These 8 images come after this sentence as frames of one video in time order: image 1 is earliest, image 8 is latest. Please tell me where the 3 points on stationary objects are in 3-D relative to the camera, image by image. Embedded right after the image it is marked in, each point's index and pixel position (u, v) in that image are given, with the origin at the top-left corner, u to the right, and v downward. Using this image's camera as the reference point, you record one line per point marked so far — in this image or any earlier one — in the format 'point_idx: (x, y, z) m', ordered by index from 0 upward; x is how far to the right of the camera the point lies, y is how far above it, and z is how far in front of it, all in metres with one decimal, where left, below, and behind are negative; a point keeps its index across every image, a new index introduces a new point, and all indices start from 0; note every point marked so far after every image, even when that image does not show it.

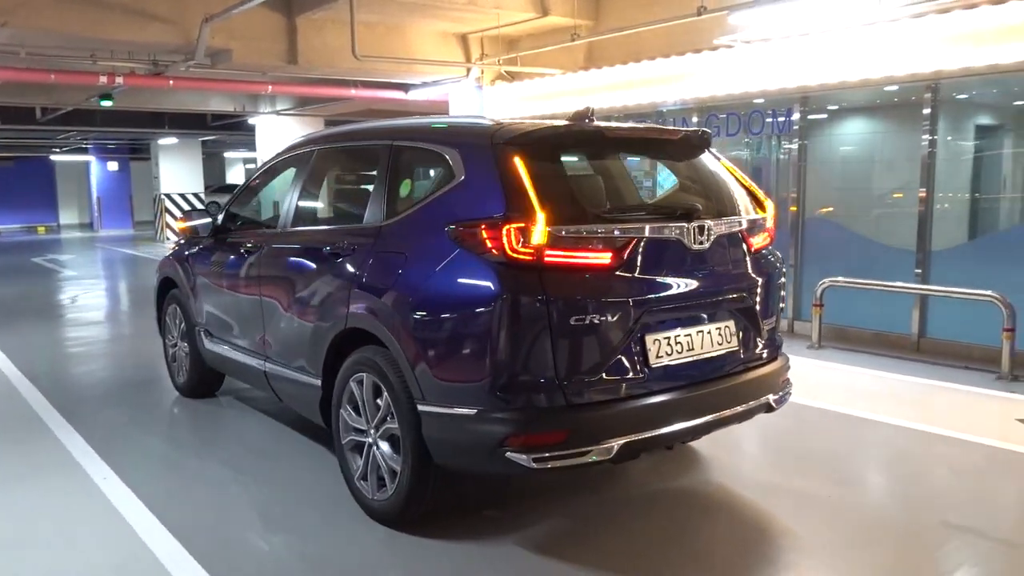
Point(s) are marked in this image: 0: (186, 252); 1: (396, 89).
0: (-2.3, +0.3, +5.7) m
1: (-1.6, +2.9, +11.8) m
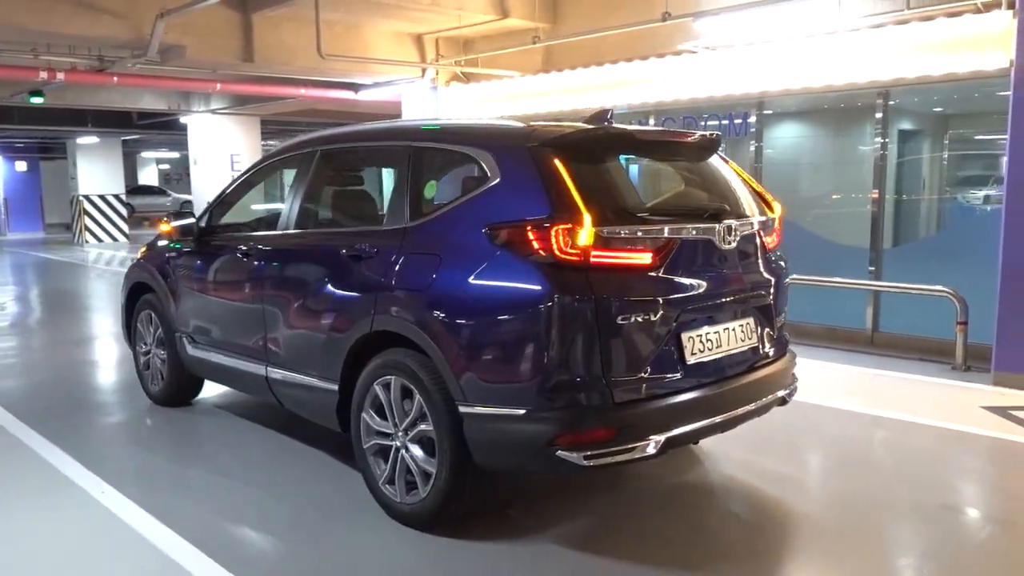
0: (-2.3, +0.2, +5.5) m
1: (-2.3, +2.8, +11.6) m
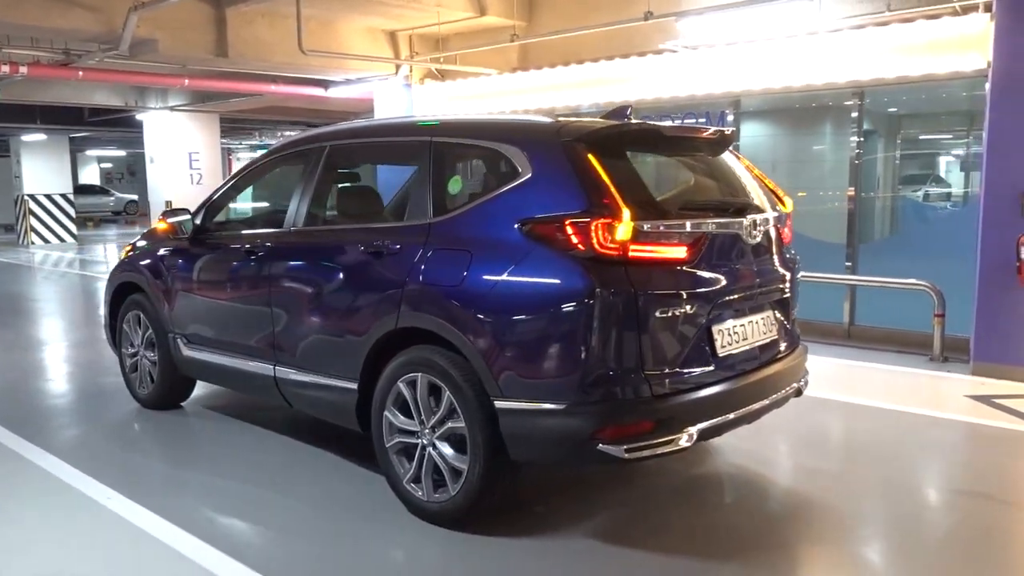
0: (-2.3, +0.2, +5.3) m
1: (-2.7, +2.8, +11.4) m
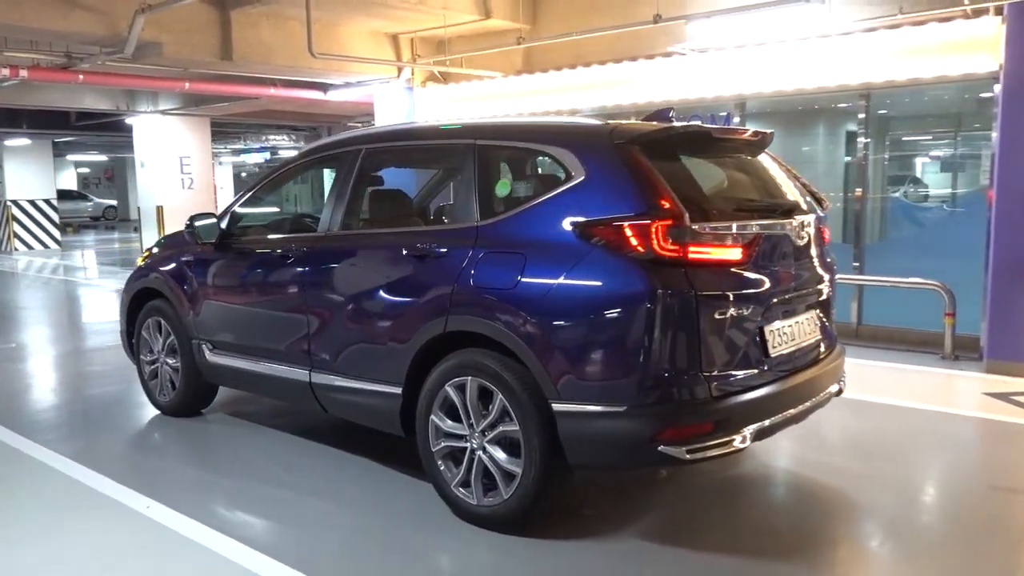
0: (-2.2, +0.2, +5.3) m
1: (-2.7, +2.8, +11.4) m
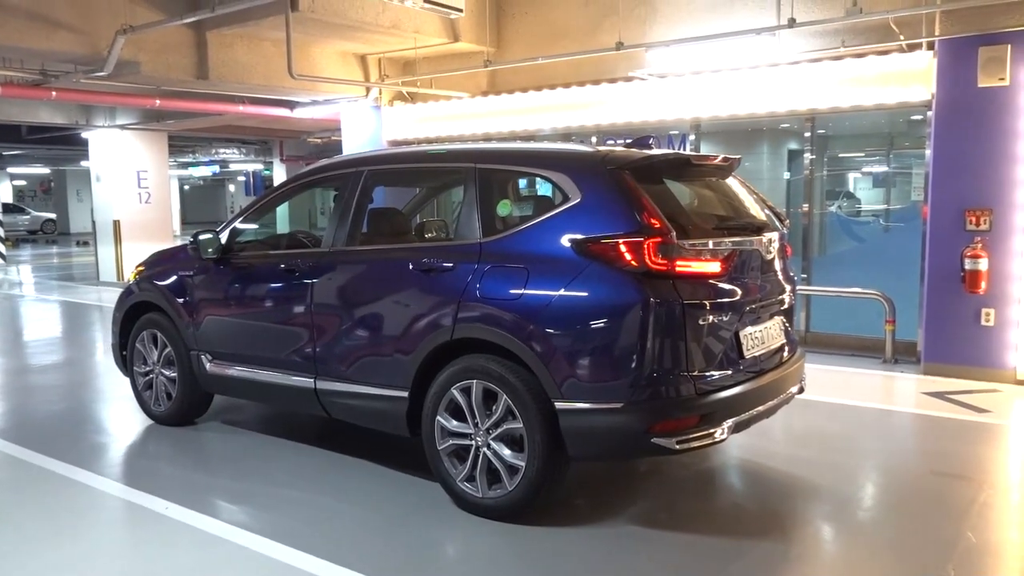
0: (-2.3, +0.1, +5.5) m
1: (-3.3, +2.6, +11.6) m
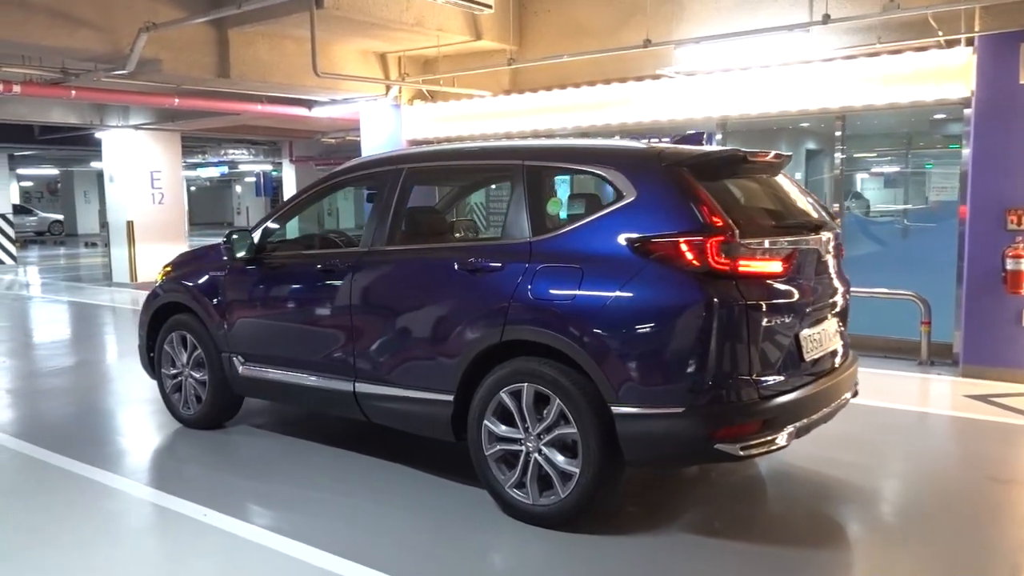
0: (-2.0, +0.1, +5.4) m
1: (-3.0, +2.6, +11.5) m
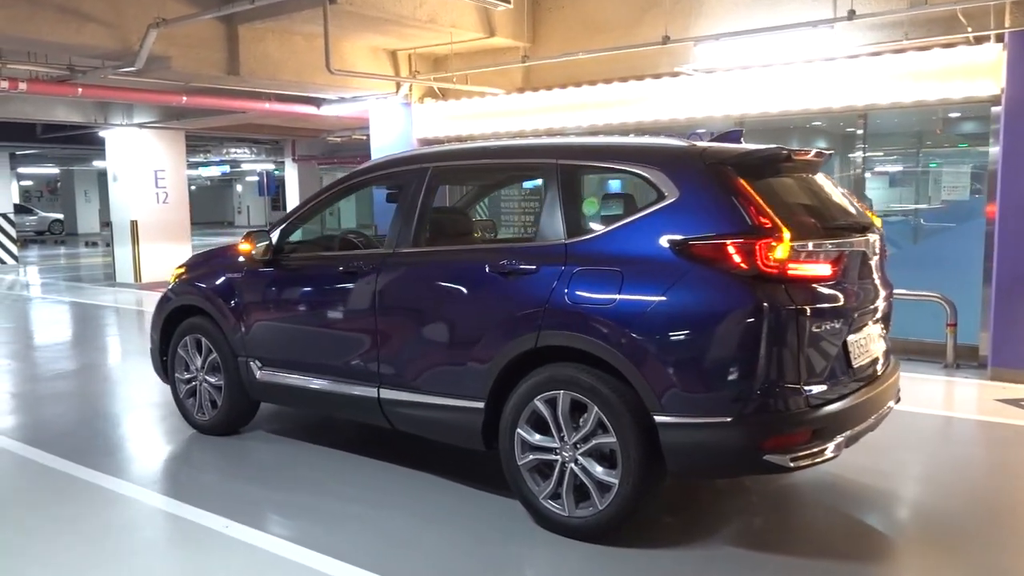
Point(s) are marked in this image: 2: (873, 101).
0: (-1.9, +0.1, +5.2) m
1: (-2.9, +2.6, +11.3) m
2: (+3.2, +1.7, +7.2) m
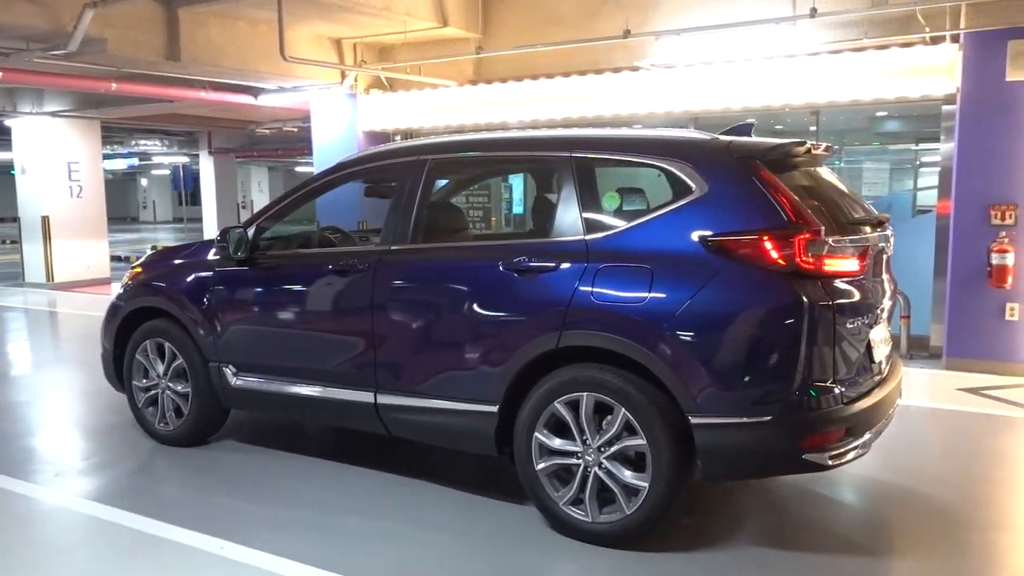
0: (-1.9, +0.1, +4.9) m
1: (-3.6, +2.6, +10.8) m
2: (+2.9, +1.7, +7.4) m
